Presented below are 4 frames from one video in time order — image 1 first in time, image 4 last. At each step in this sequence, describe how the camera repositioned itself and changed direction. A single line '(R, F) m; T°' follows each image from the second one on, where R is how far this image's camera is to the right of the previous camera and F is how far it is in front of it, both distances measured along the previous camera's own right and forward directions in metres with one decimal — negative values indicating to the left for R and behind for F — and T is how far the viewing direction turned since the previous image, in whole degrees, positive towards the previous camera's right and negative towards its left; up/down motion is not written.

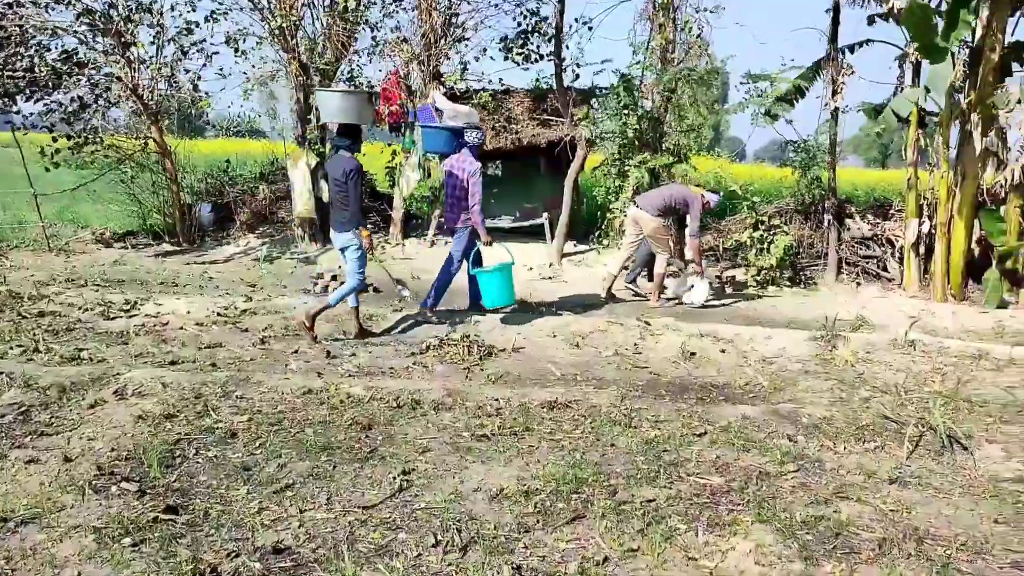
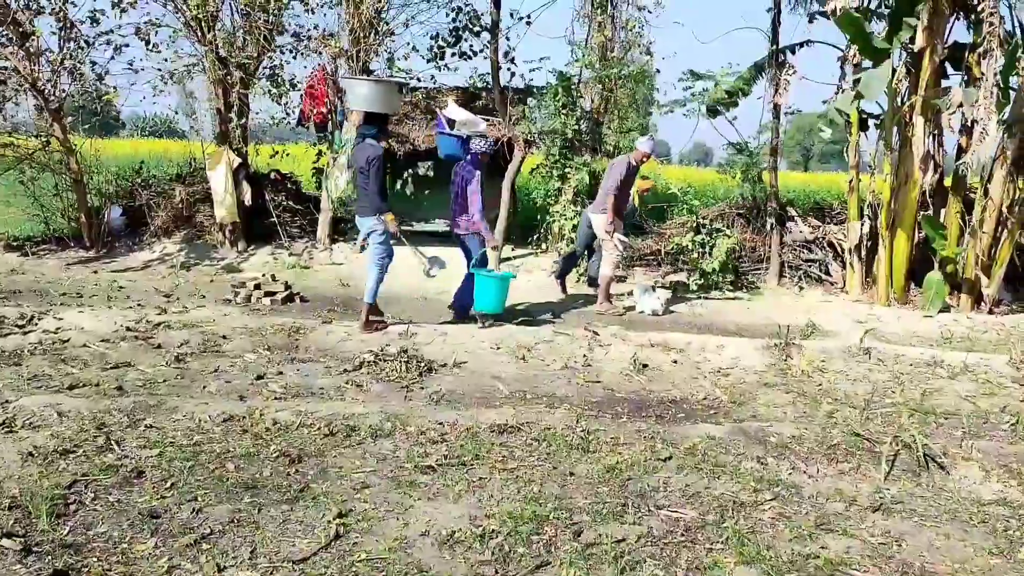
(-0.1, +0.5) m; +5°
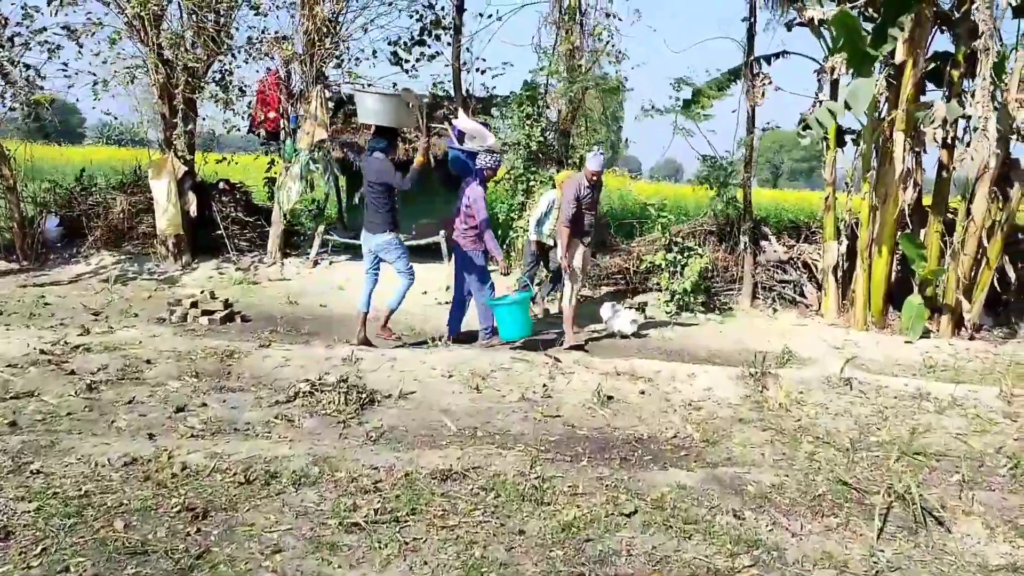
(+0.1, +0.6) m; +2°
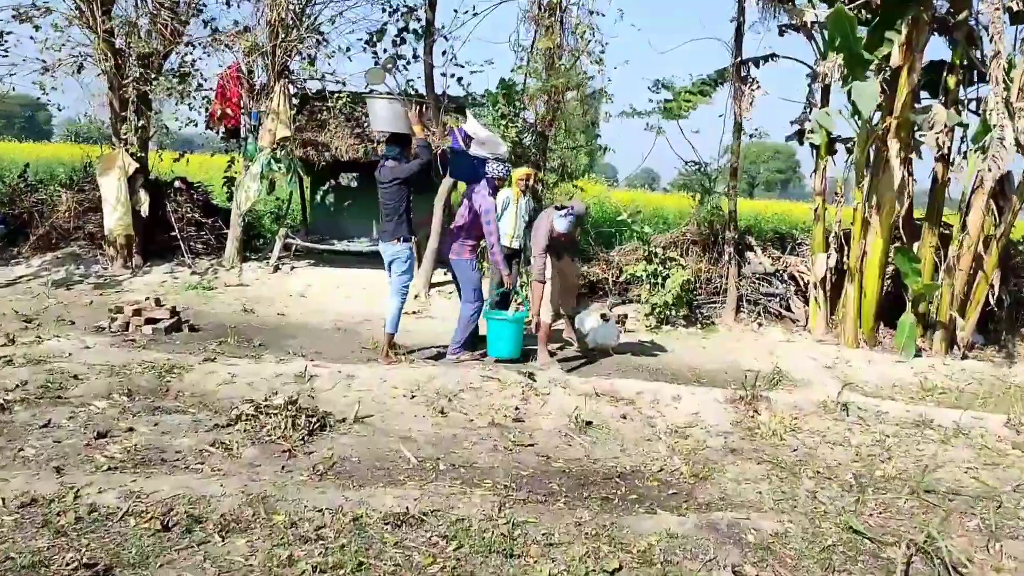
(0.0, +0.6) m; +2°
